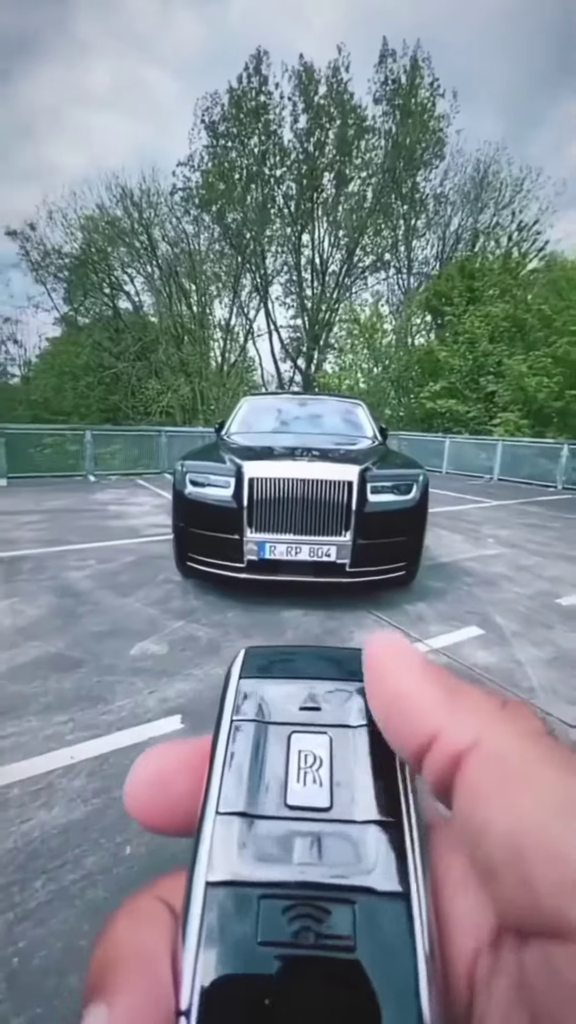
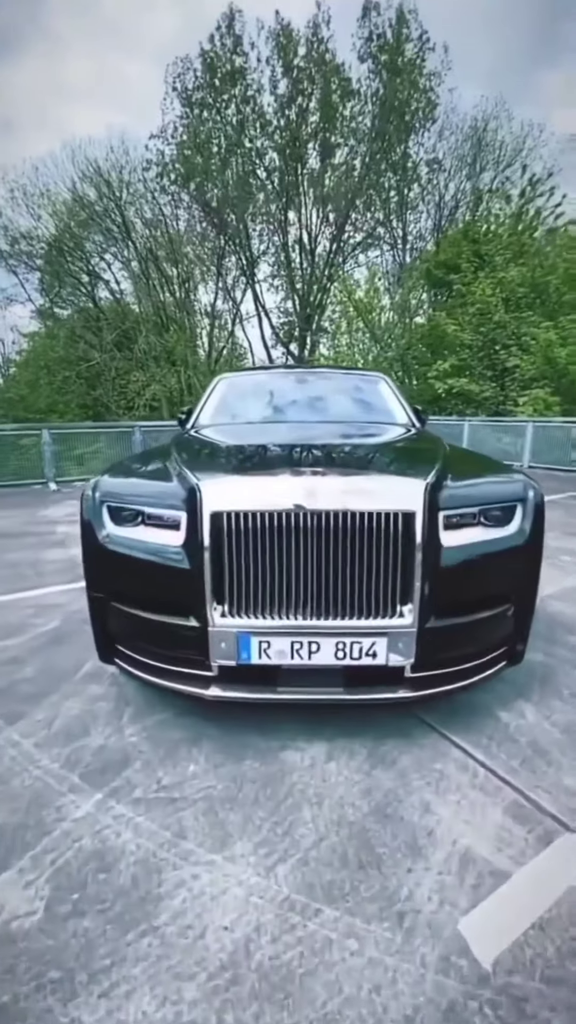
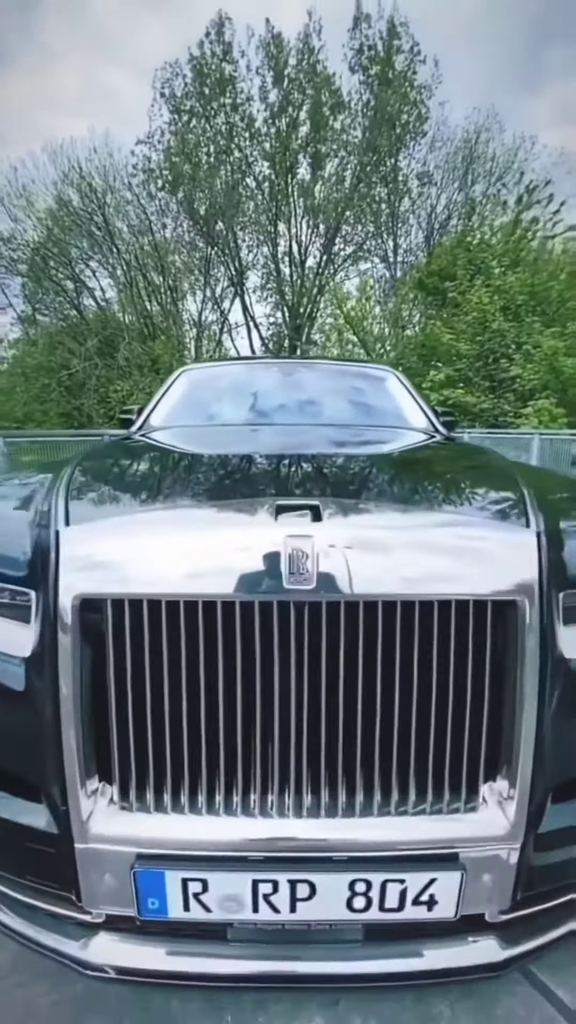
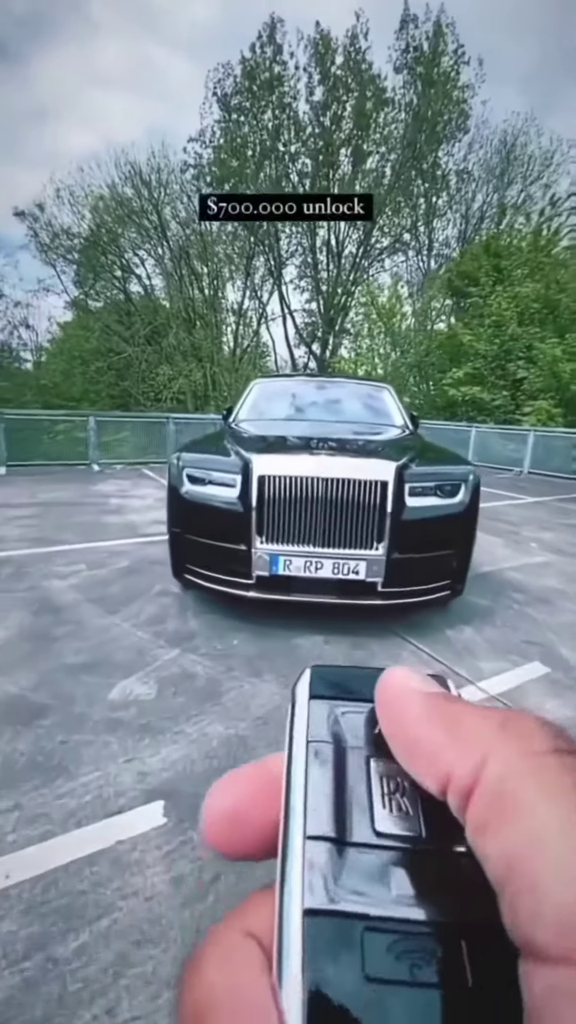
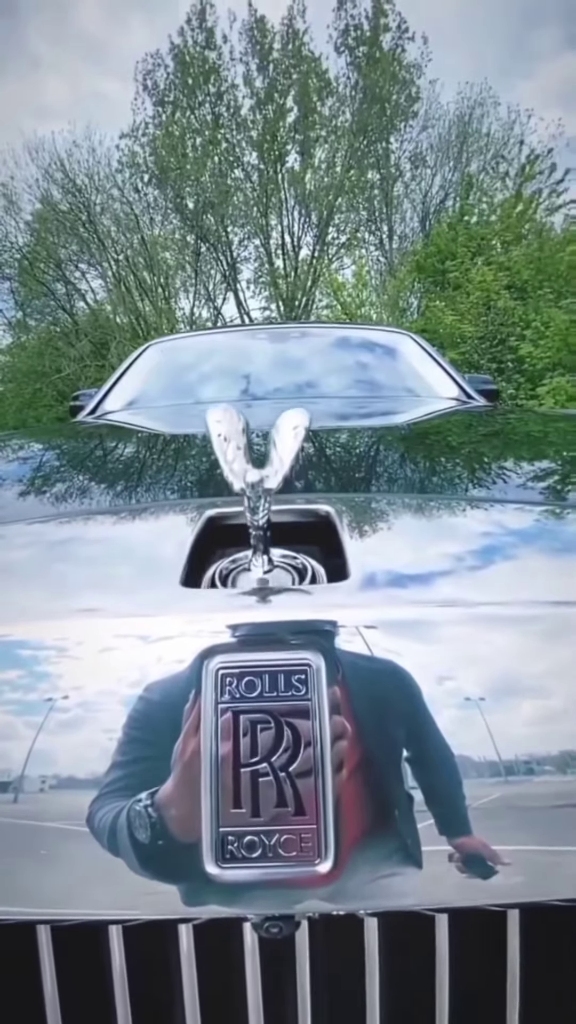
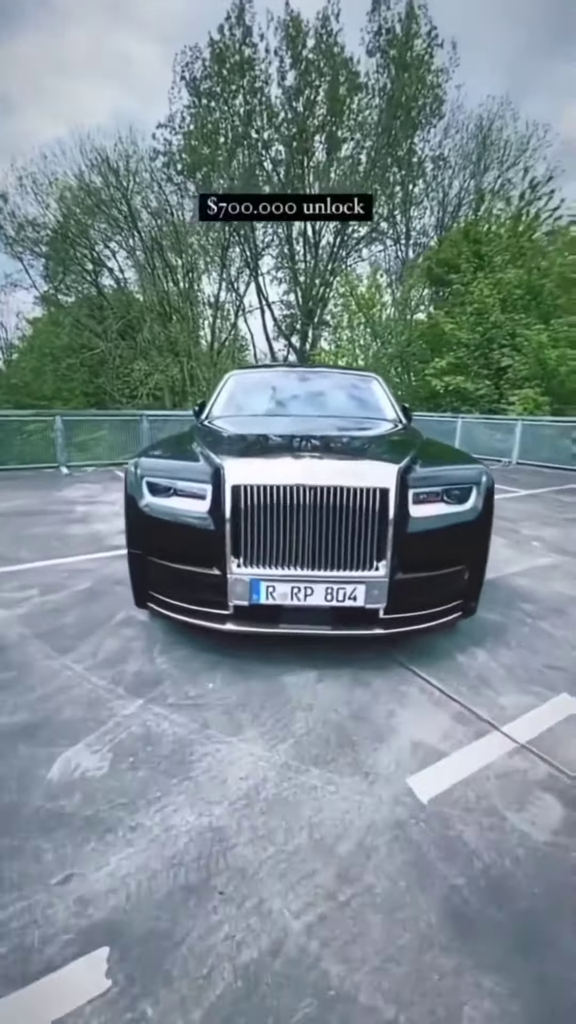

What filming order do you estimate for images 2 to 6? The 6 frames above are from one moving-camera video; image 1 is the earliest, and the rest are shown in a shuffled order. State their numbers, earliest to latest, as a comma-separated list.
4, 6, 2, 3, 5
